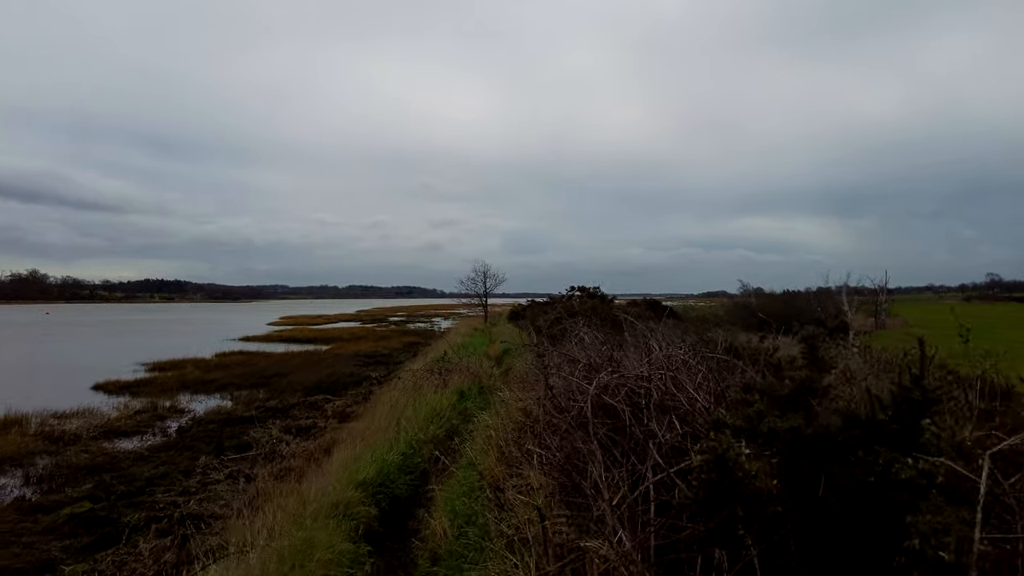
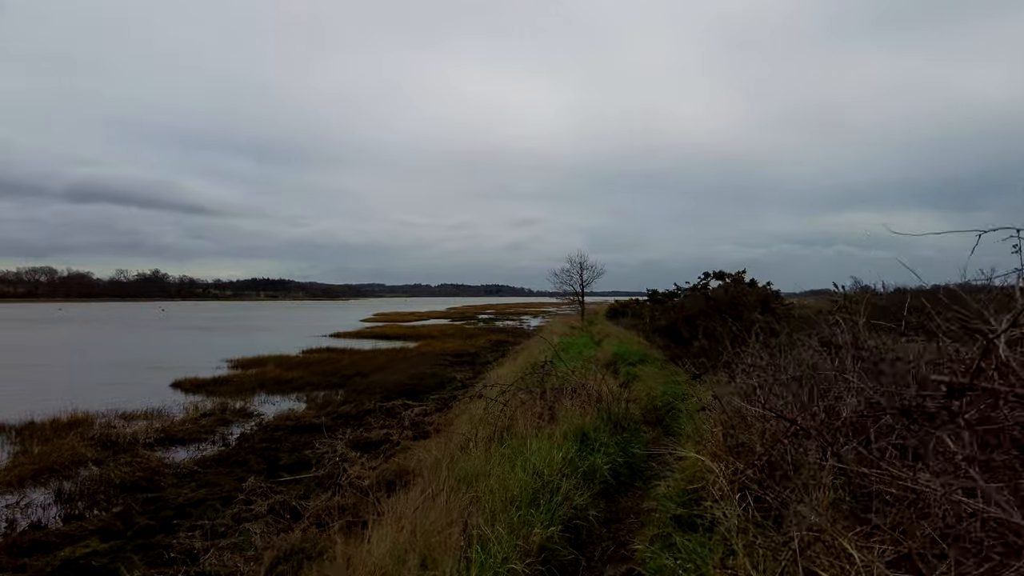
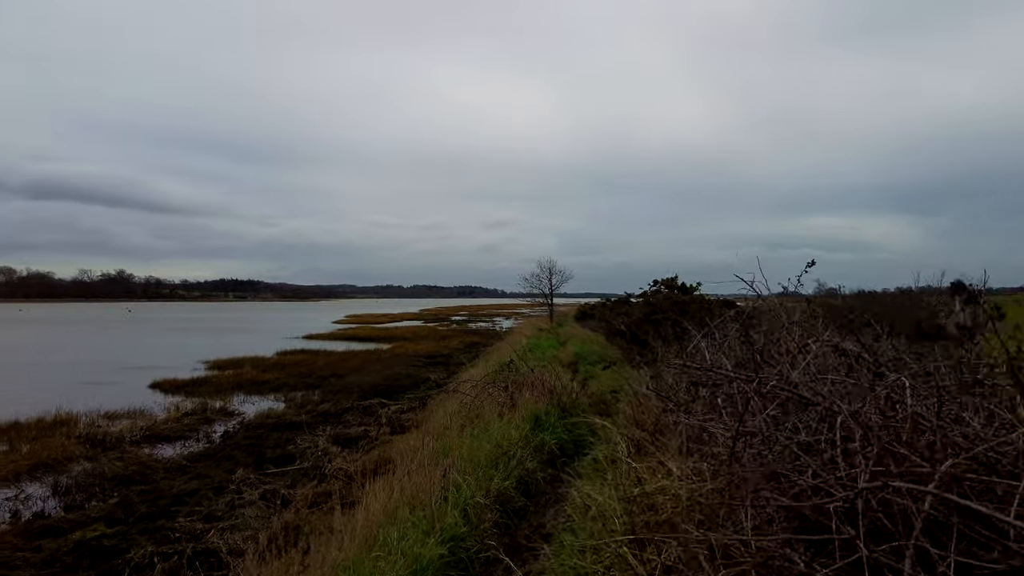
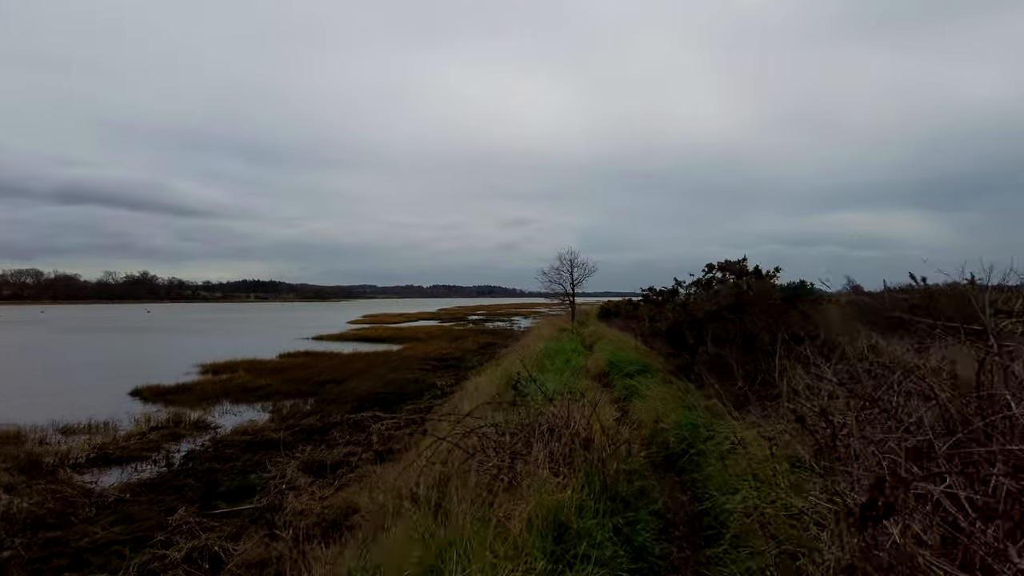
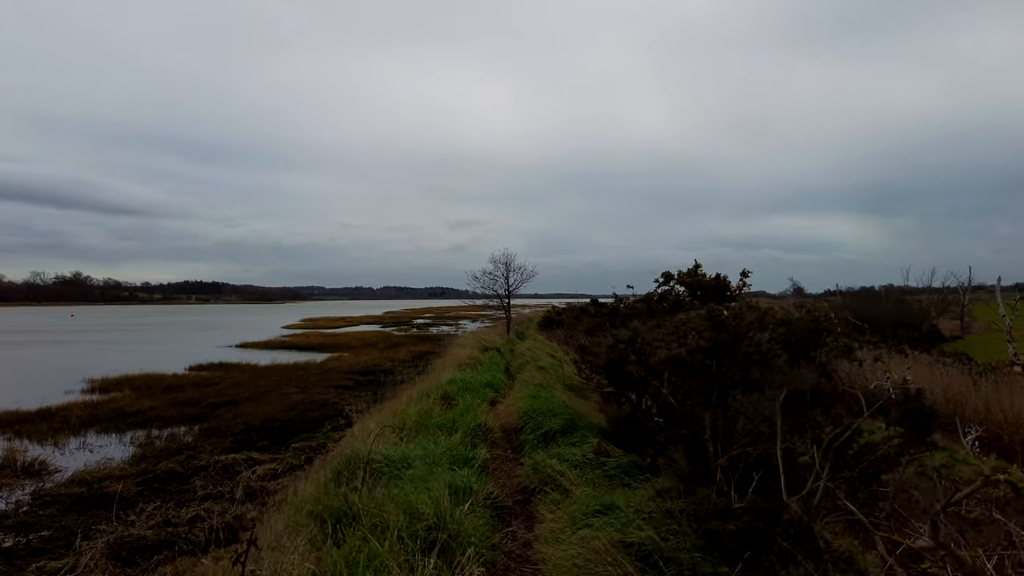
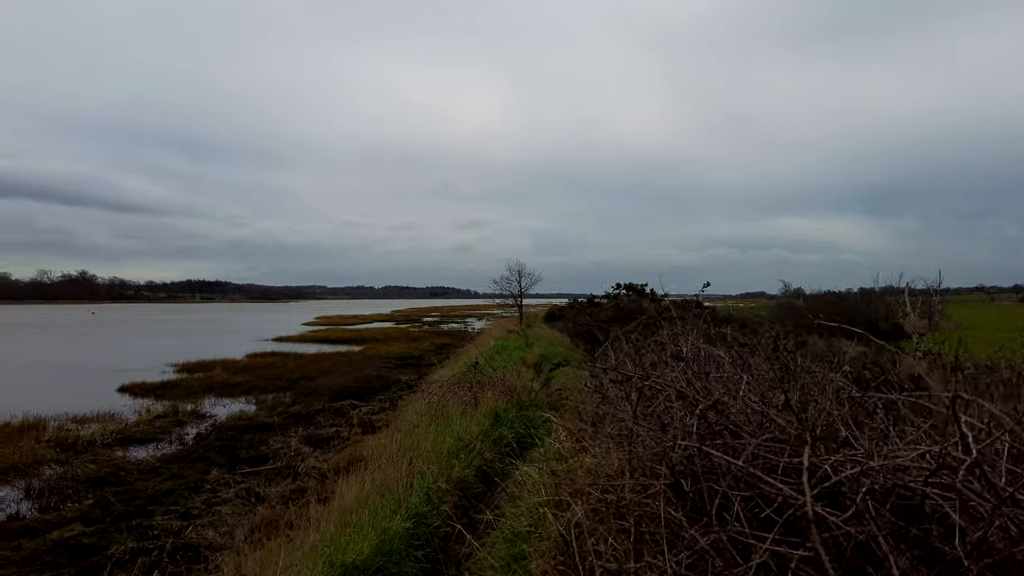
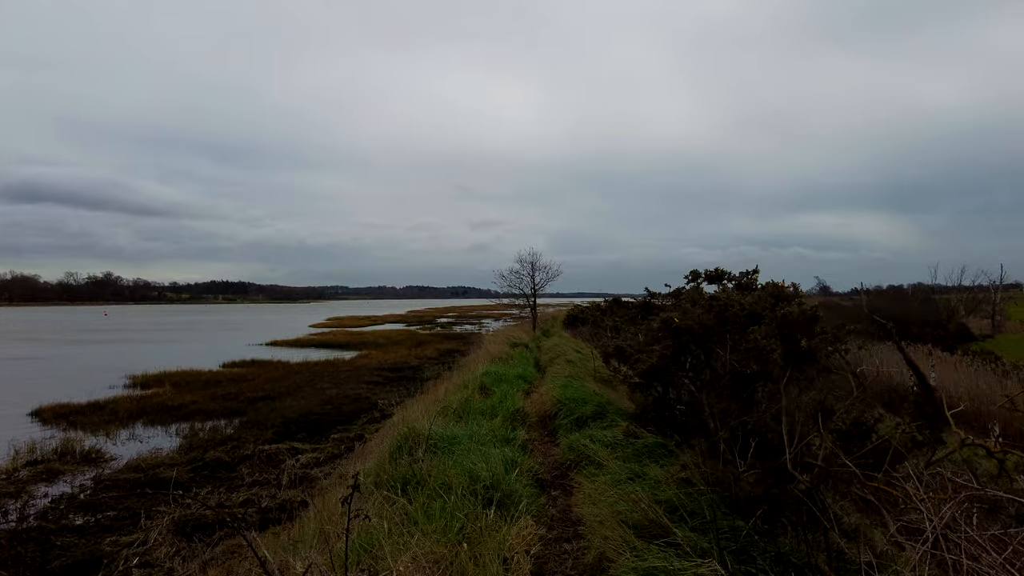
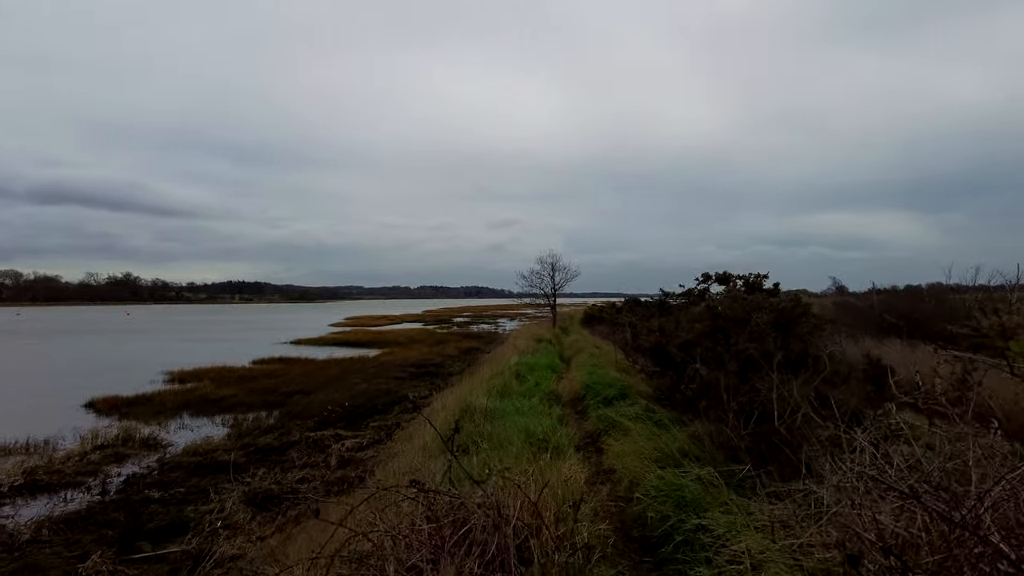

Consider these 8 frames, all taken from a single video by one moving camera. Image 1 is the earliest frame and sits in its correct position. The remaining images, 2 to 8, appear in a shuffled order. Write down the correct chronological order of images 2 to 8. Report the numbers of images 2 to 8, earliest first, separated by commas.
6, 3, 2, 4, 8, 7, 5
